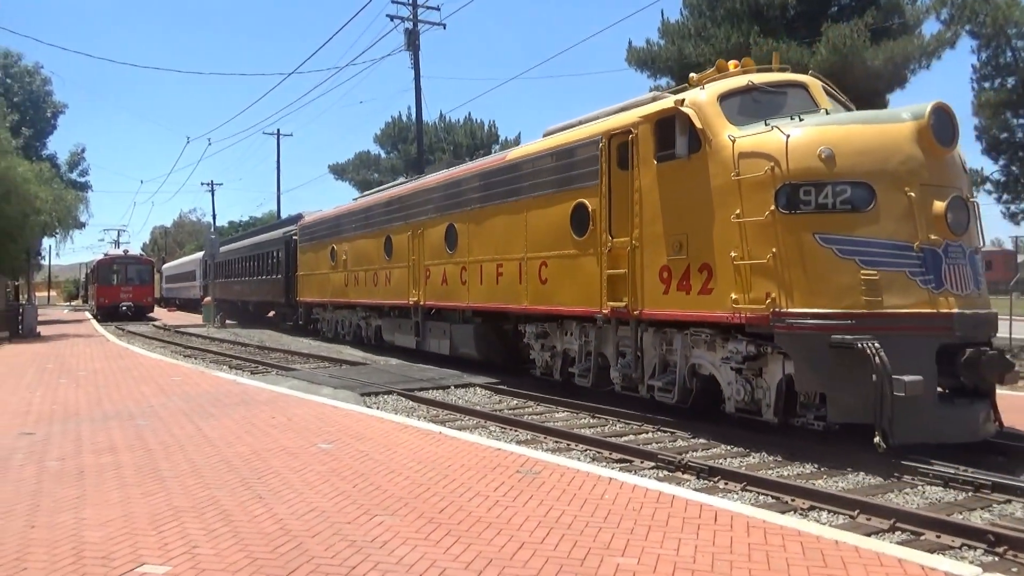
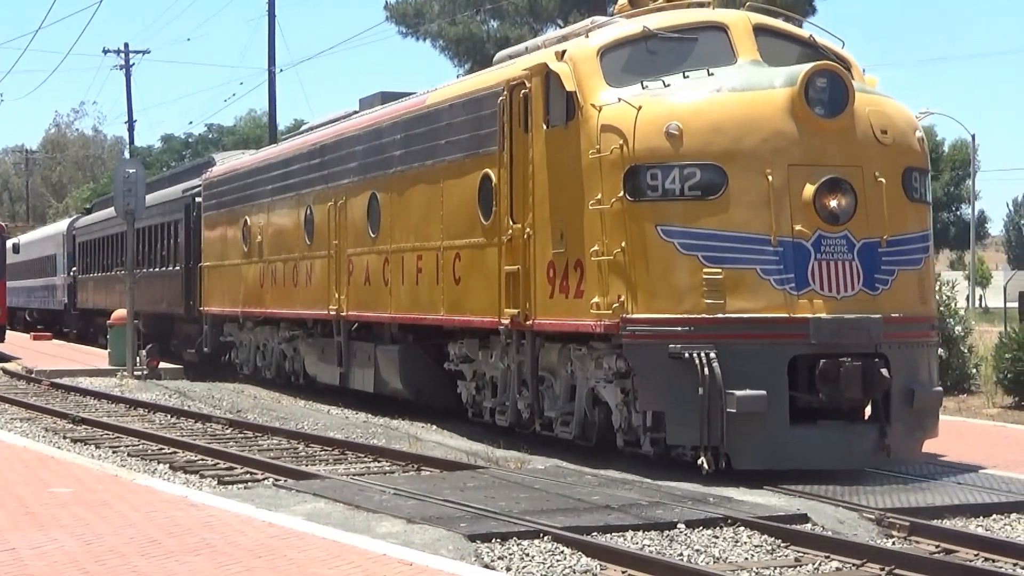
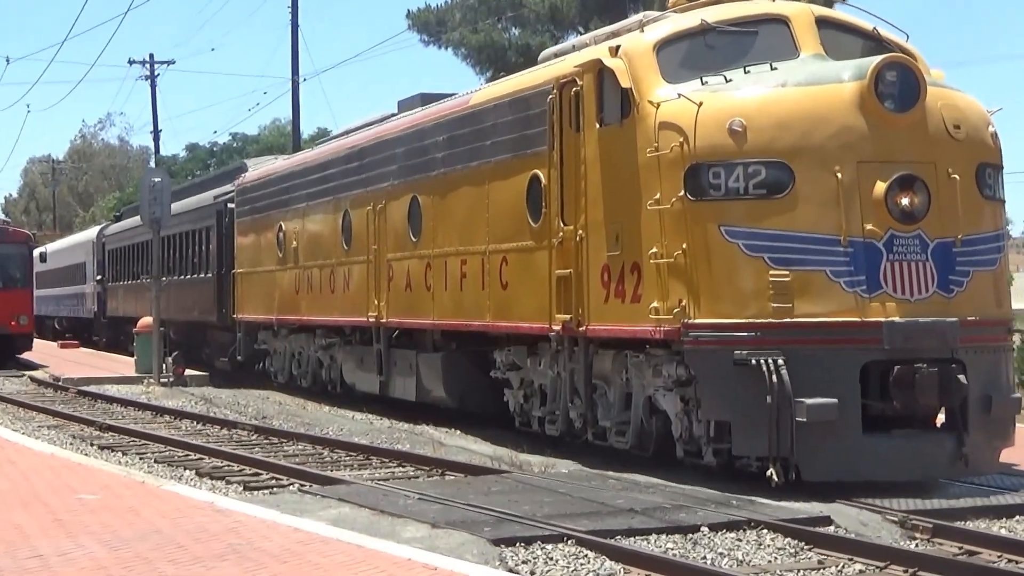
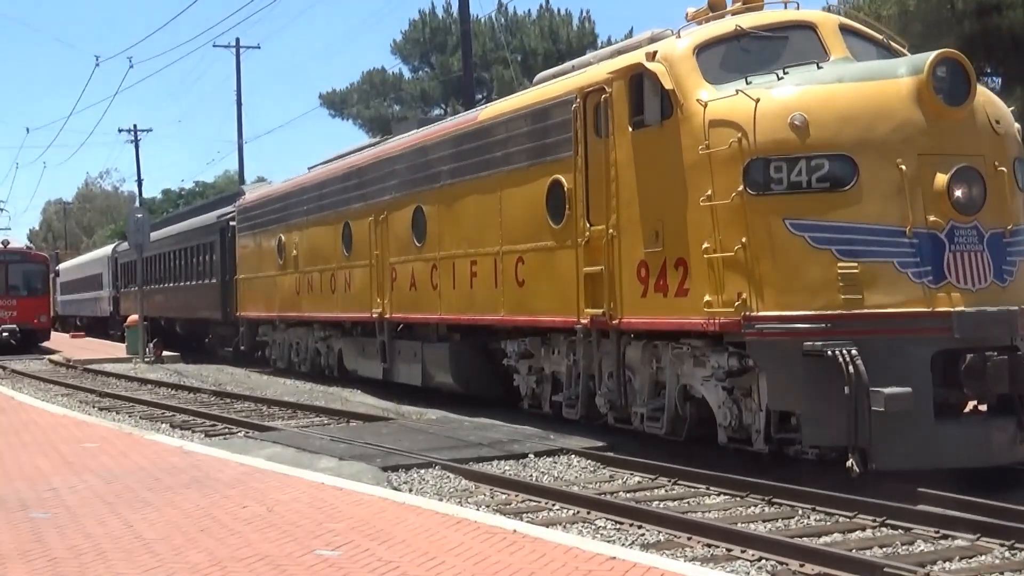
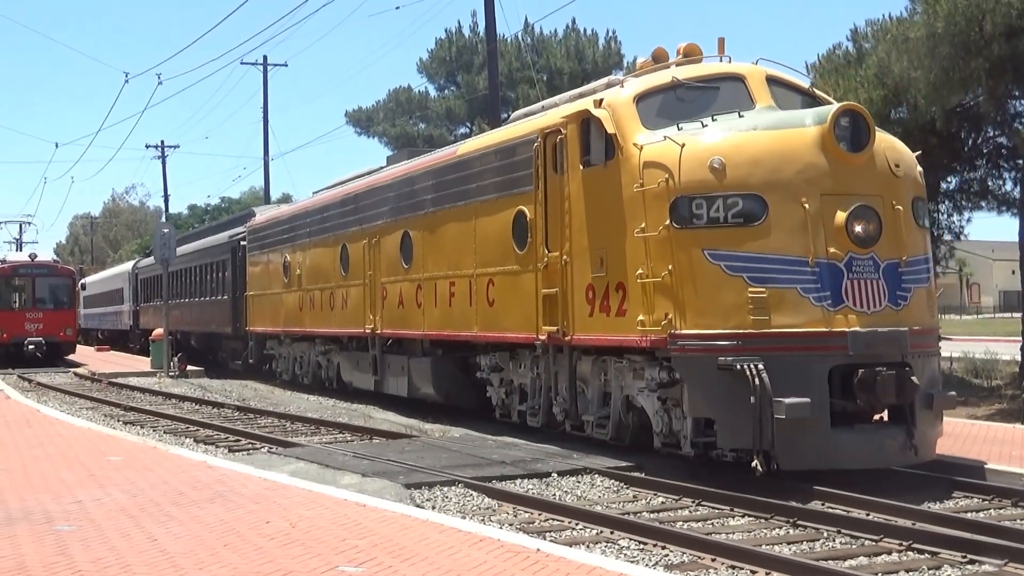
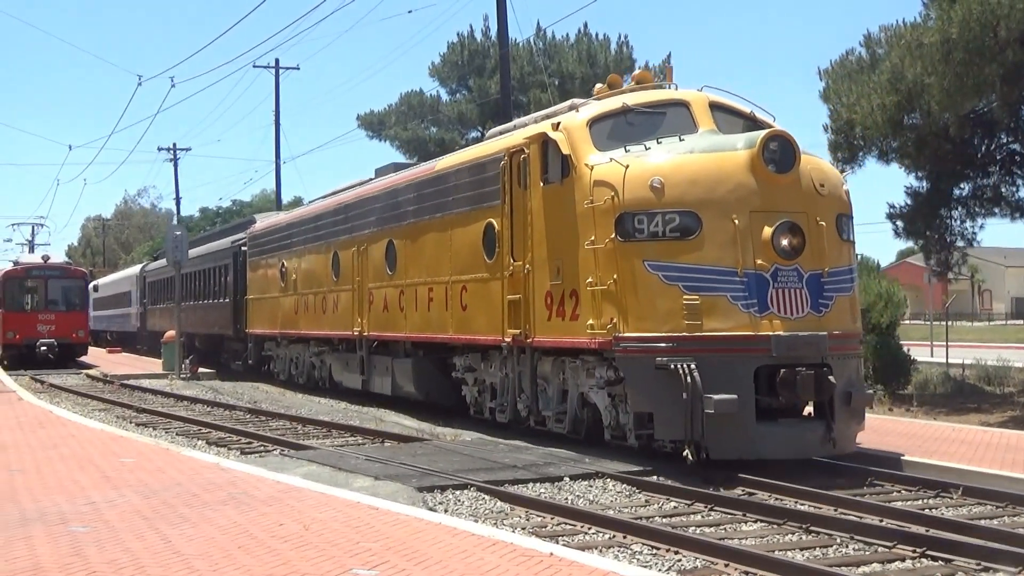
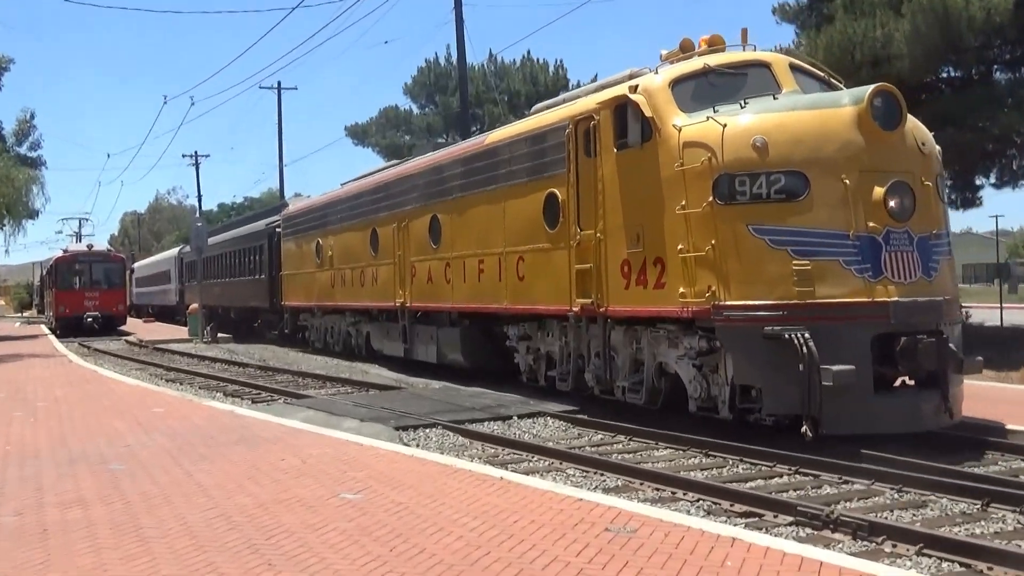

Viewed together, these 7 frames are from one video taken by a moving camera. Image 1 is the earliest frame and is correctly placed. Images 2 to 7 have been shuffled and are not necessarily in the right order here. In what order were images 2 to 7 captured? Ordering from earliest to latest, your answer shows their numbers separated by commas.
7, 4, 5, 6, 3, 2
